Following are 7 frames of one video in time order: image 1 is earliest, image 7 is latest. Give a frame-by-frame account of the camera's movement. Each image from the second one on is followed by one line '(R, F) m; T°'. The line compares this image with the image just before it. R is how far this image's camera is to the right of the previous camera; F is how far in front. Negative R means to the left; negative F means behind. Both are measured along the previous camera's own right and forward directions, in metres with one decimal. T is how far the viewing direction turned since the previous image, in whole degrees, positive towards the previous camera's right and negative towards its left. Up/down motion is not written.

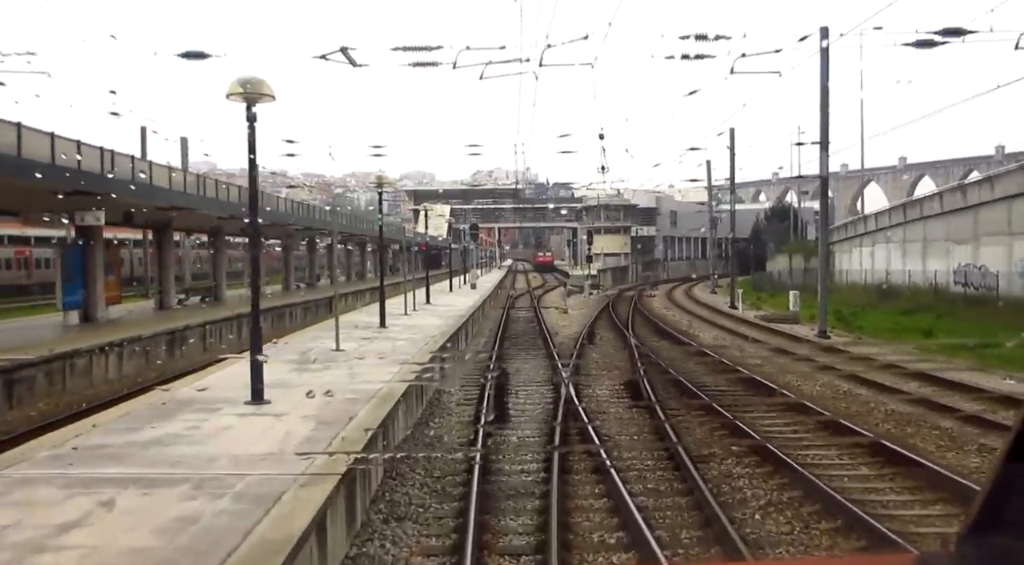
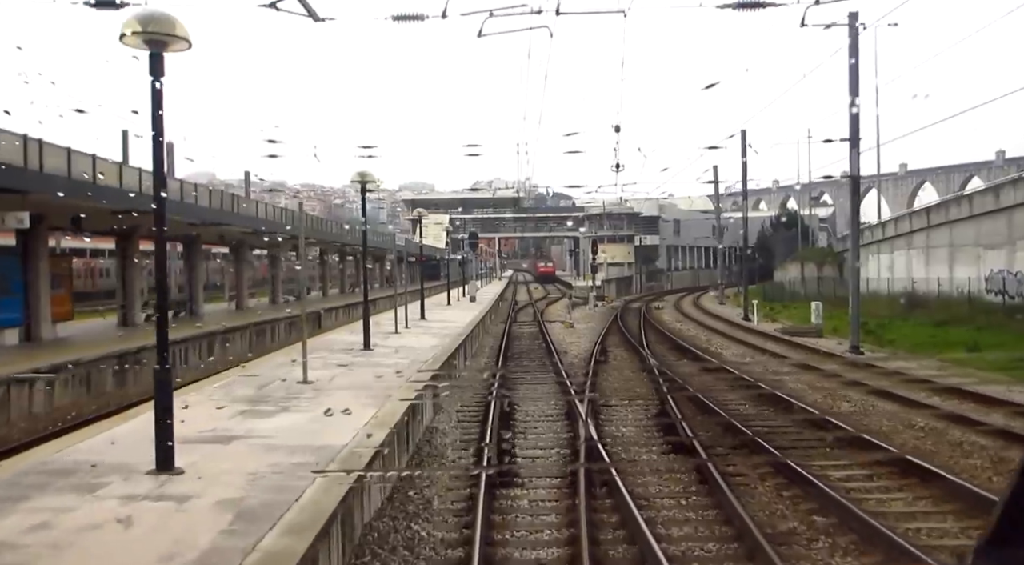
(-0.1, +2.3) m; 0°
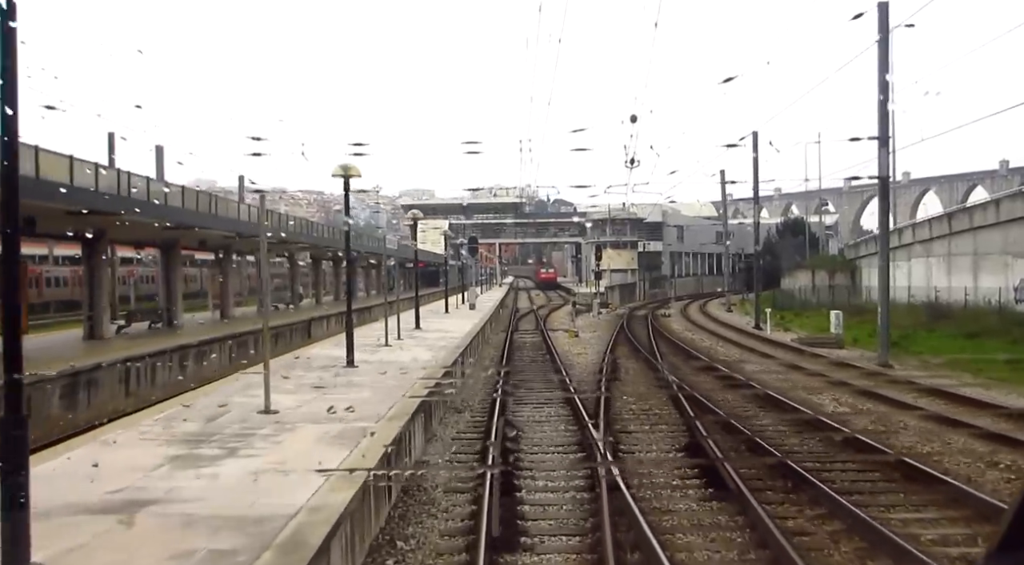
(0.0, +1.7) m; 0°
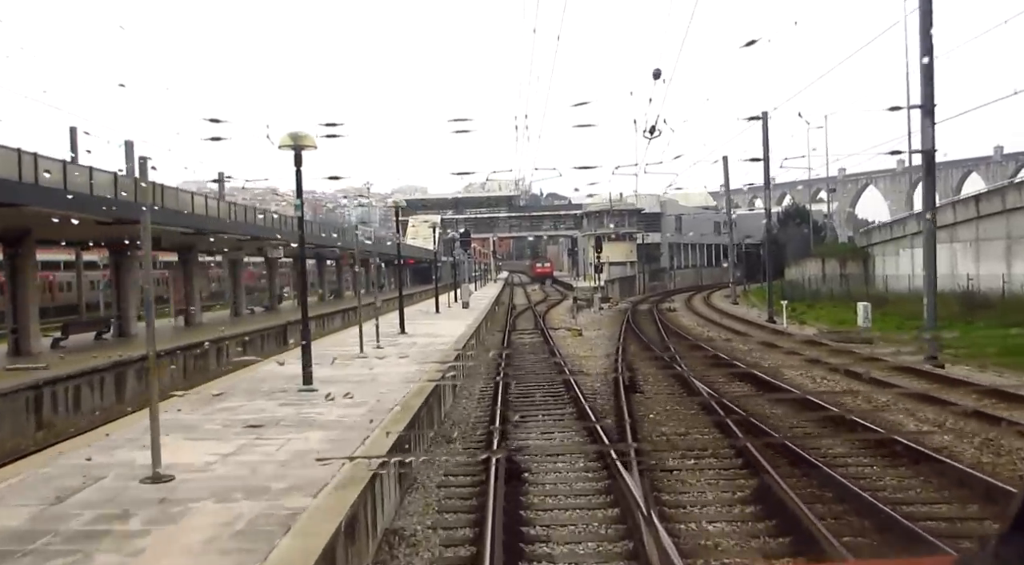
(-0.1, +2.7) m; 0°
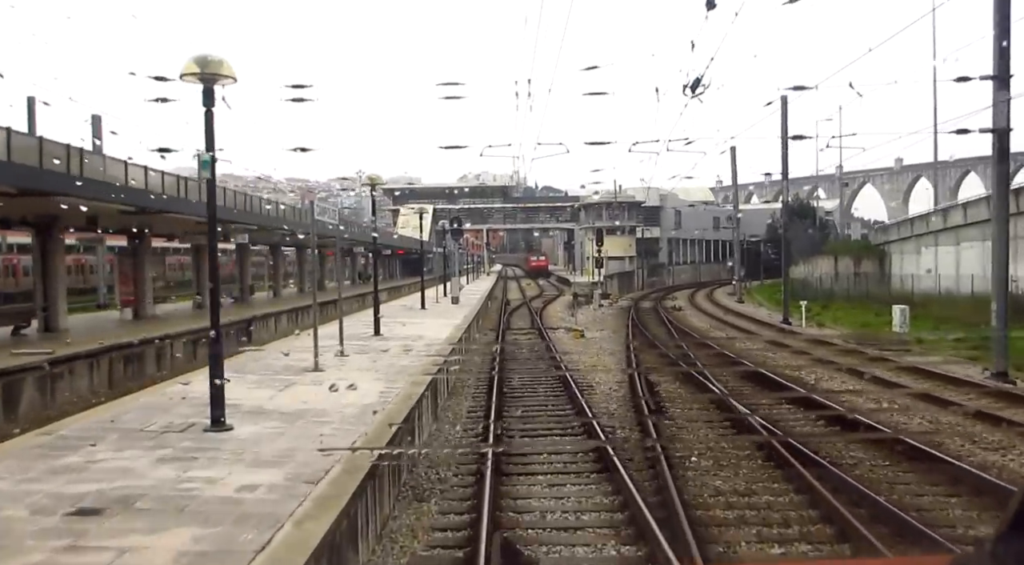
(-0.1, +3.0) m; 0°
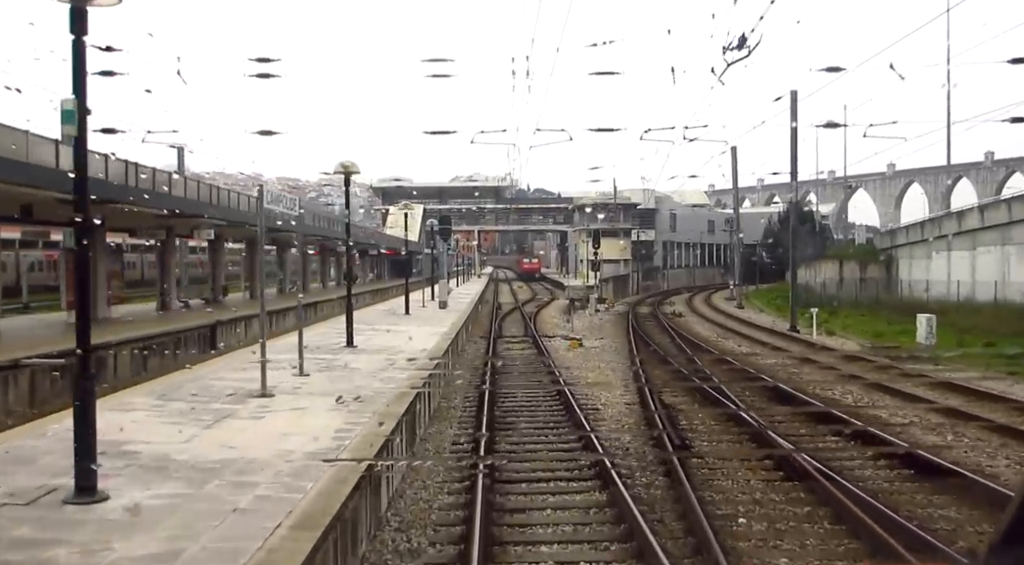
(0.0, +2.1) m; +1°
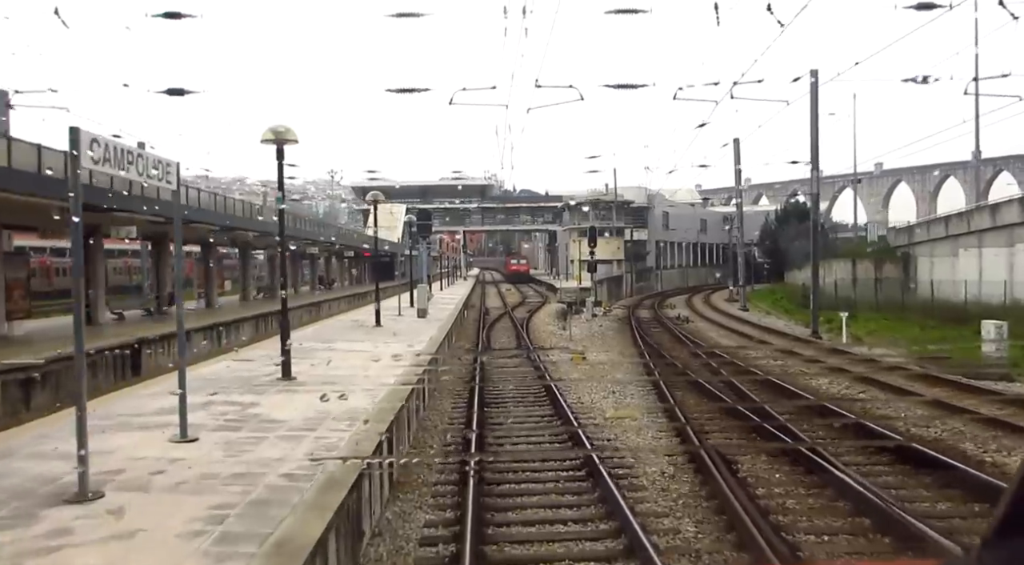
(-0.1, +3.6) m; +1°
